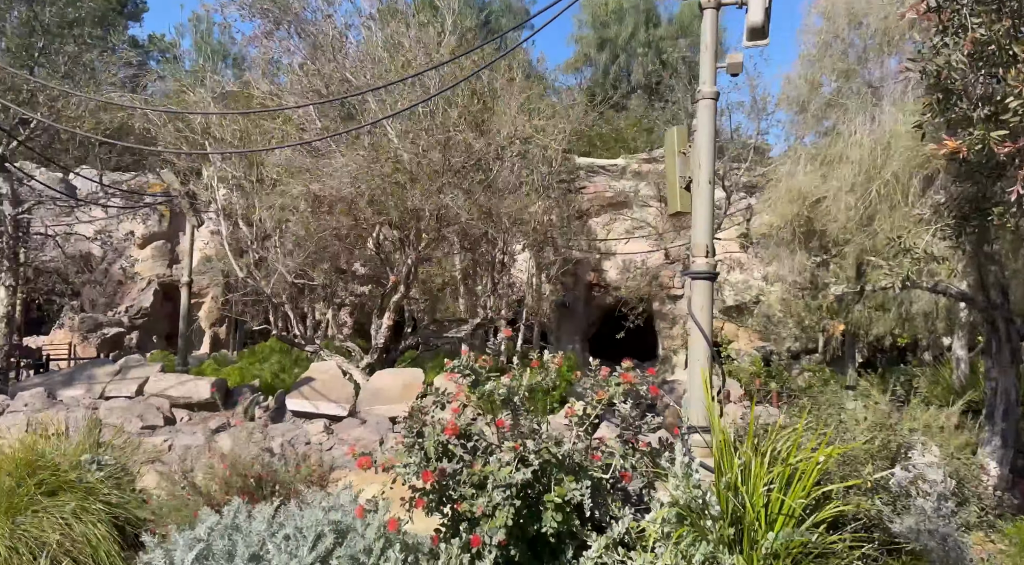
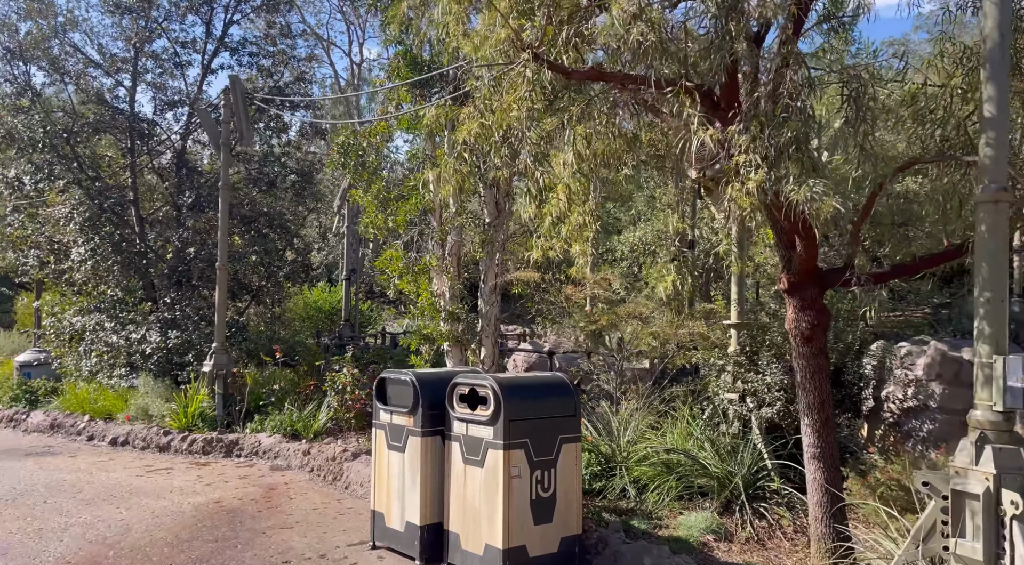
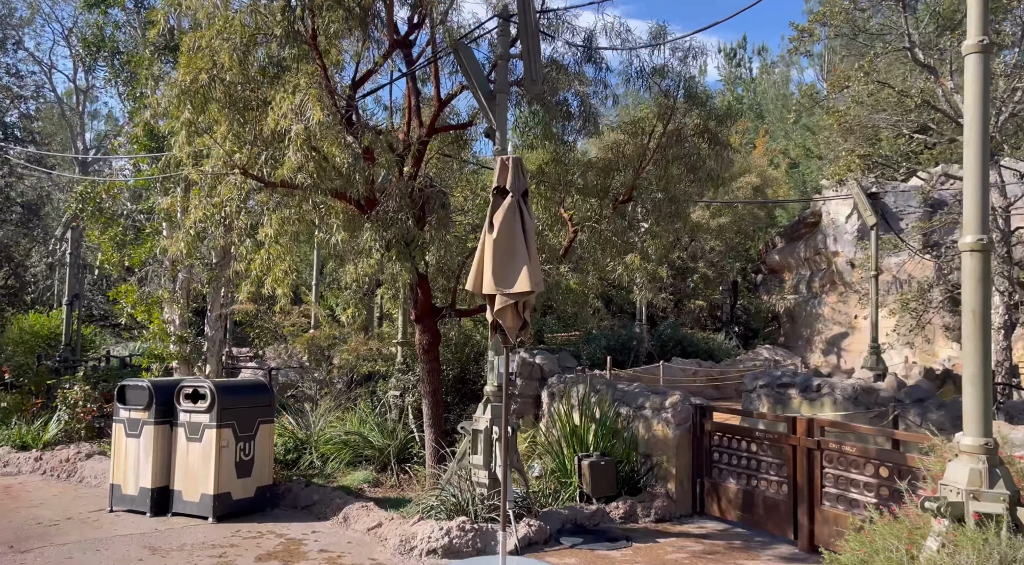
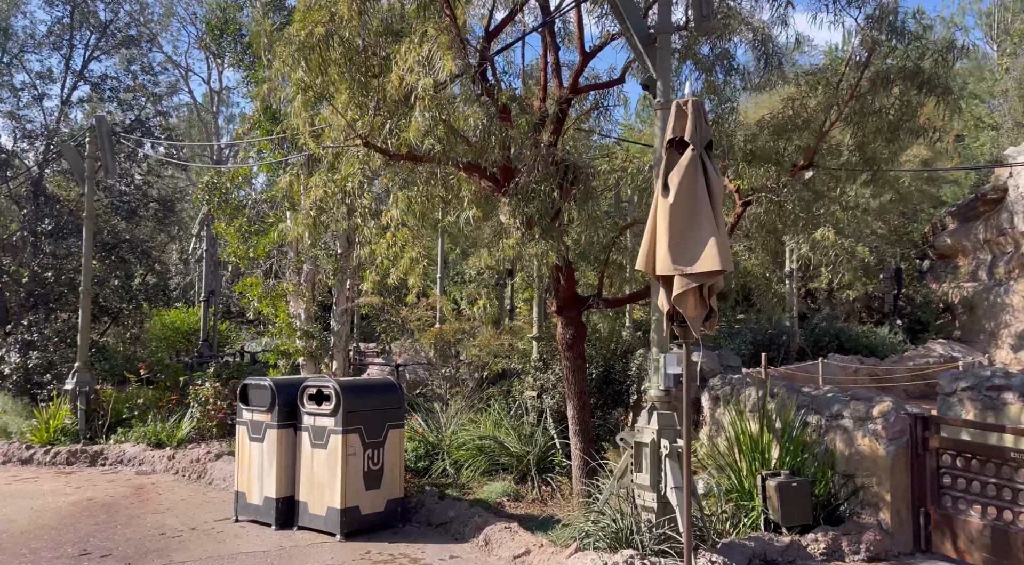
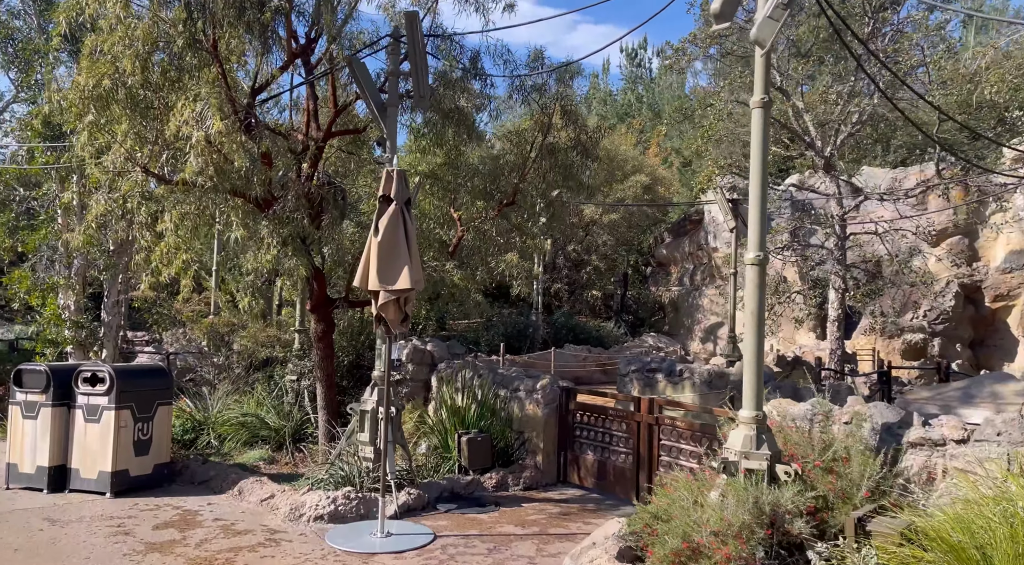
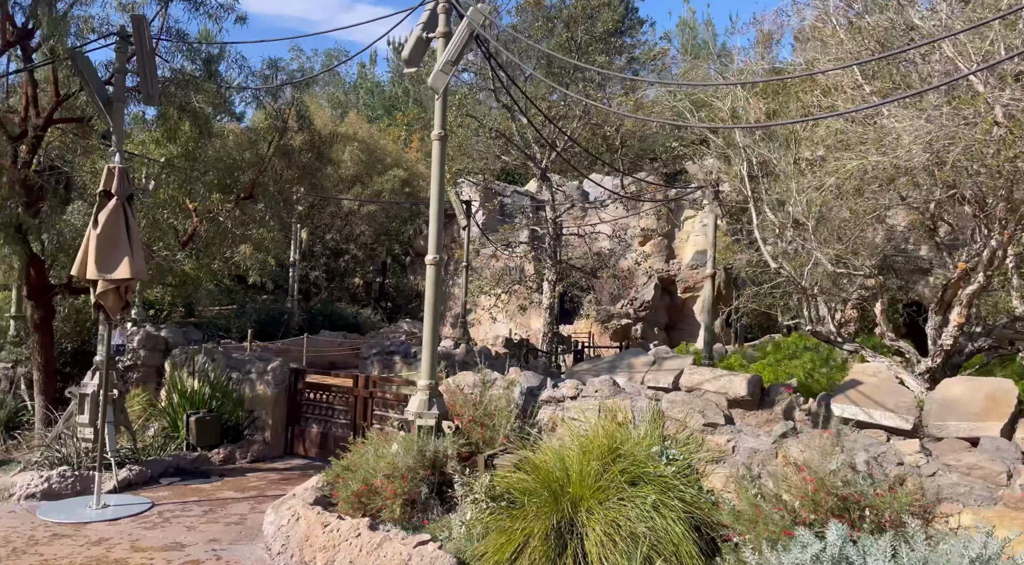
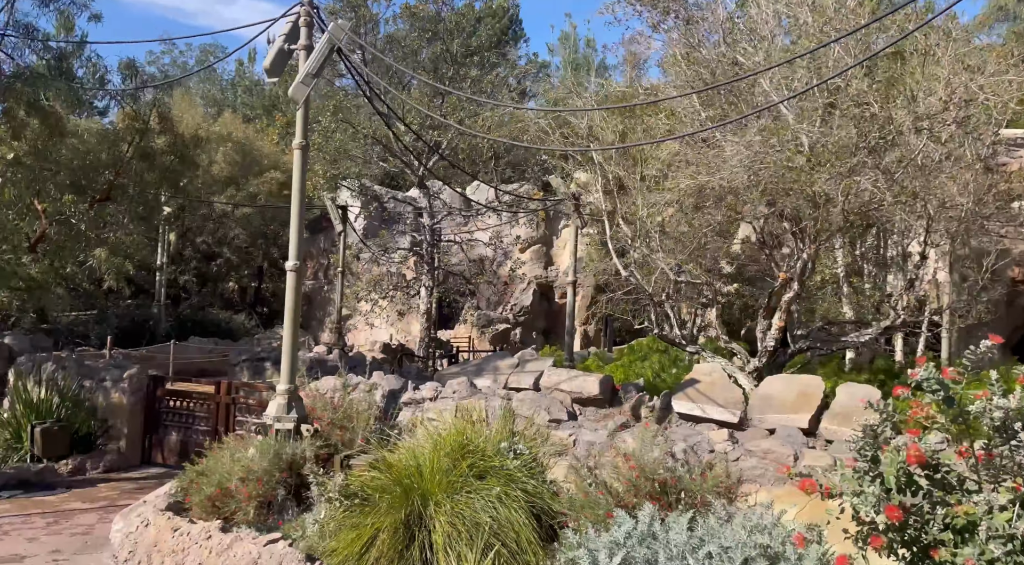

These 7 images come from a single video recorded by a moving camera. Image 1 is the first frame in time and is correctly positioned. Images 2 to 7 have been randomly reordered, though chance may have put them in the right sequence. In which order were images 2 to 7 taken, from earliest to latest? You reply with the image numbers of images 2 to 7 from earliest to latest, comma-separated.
7, 6, 5, 3, 4, 2
